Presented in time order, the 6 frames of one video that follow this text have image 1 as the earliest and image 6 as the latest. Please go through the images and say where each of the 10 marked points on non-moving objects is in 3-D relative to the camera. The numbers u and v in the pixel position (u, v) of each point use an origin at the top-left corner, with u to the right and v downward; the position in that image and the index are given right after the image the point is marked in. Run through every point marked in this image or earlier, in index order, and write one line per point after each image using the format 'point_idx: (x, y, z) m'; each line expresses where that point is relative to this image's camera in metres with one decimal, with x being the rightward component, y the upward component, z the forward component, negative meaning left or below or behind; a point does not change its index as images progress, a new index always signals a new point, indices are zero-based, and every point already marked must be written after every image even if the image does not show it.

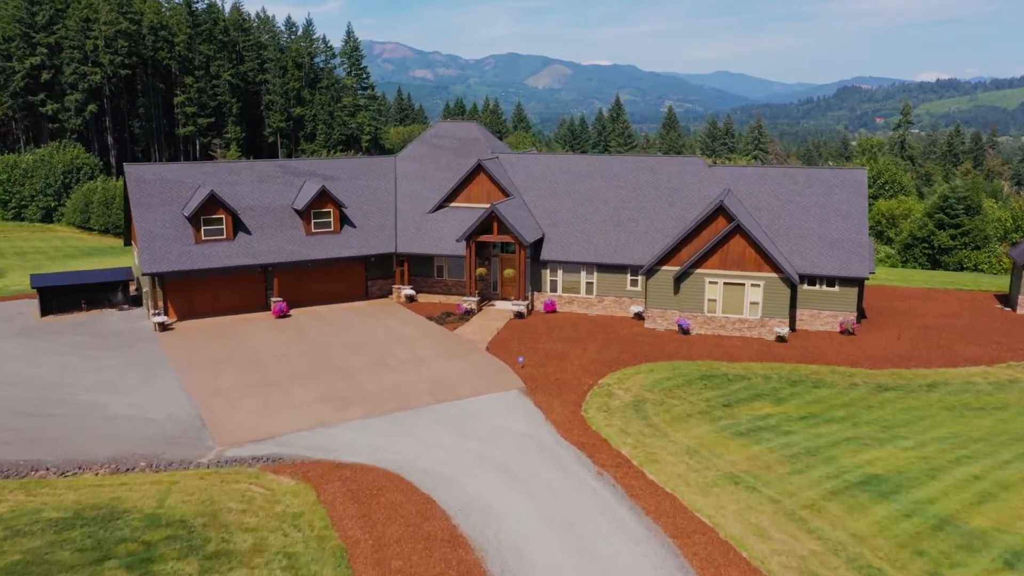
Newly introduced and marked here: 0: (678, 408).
0: (+3.5, -2.5, +17.4) m
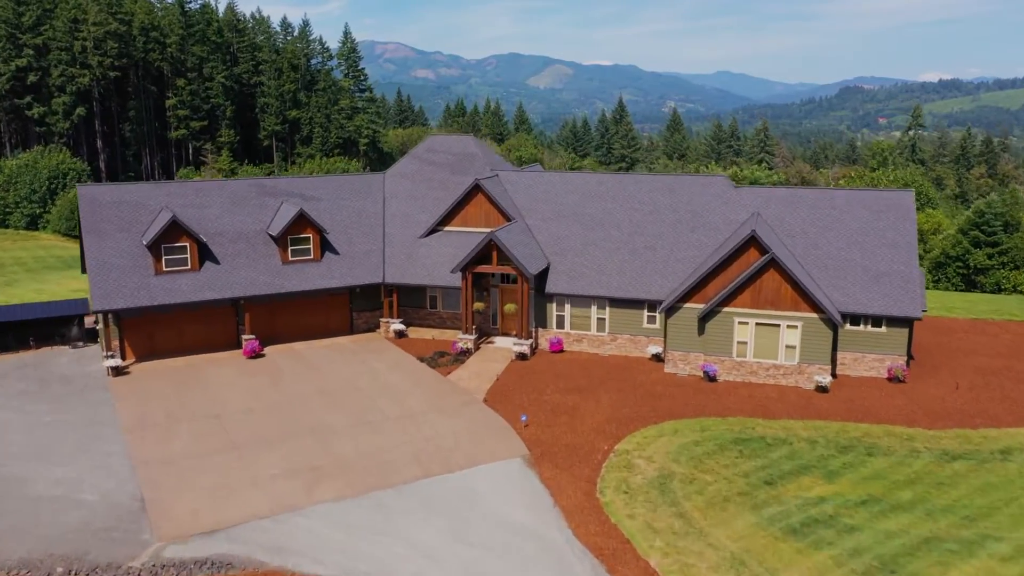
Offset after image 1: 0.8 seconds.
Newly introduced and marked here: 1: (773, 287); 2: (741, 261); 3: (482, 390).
0: (+3.5, -3.5, +14.6) m
1: (+6.1, 0.0, +19.3) m
2: (+5.5, +0.6, +19.8) m
3: (-0.7, -2.4, +19.6) m
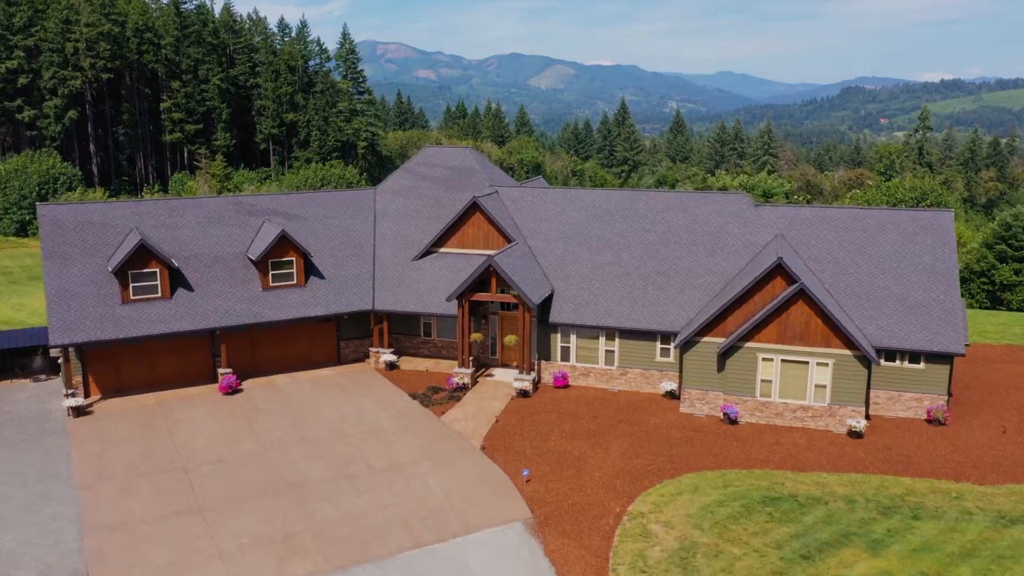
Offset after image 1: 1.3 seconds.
0: (+3.5, -4.3, +12.7) m
1: (+6.1, -0.7, +17.4) m
2: (+5.5, -0.1, +17.9) m
3: (-0.7, -3.2, +17.8) m
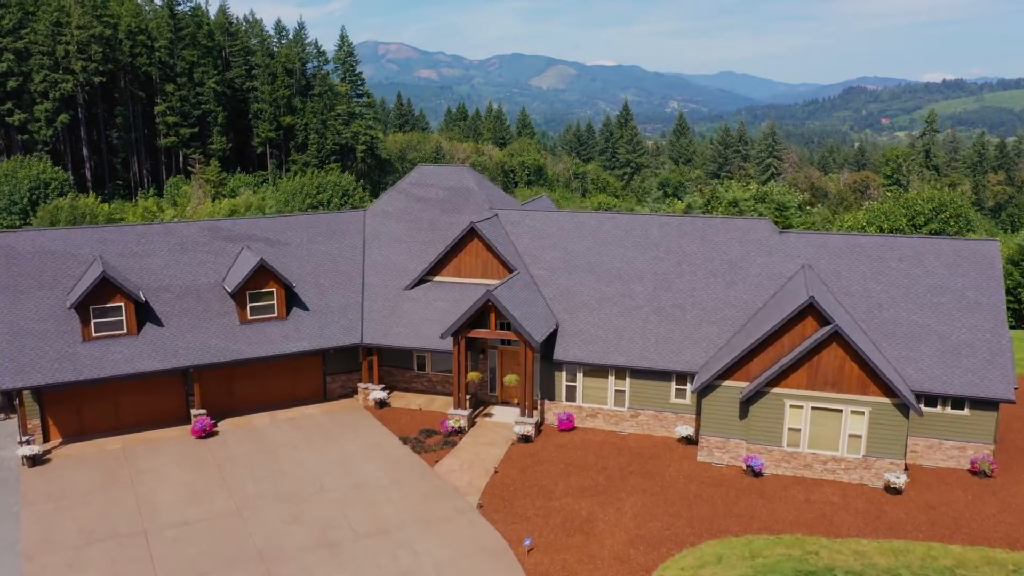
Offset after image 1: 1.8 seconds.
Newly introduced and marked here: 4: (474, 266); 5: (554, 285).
0: (+3.5, -5.0, +11.0) m
1: (+6.1, -1.5, +15.6) m
2: (+5.5, -0.9, +16.1) m
3: (-0.7, -3.9, +16.0) m
4: (-0.9, +0.5, +19.9) m
5: (+1.0, +0.1, +19.6) m
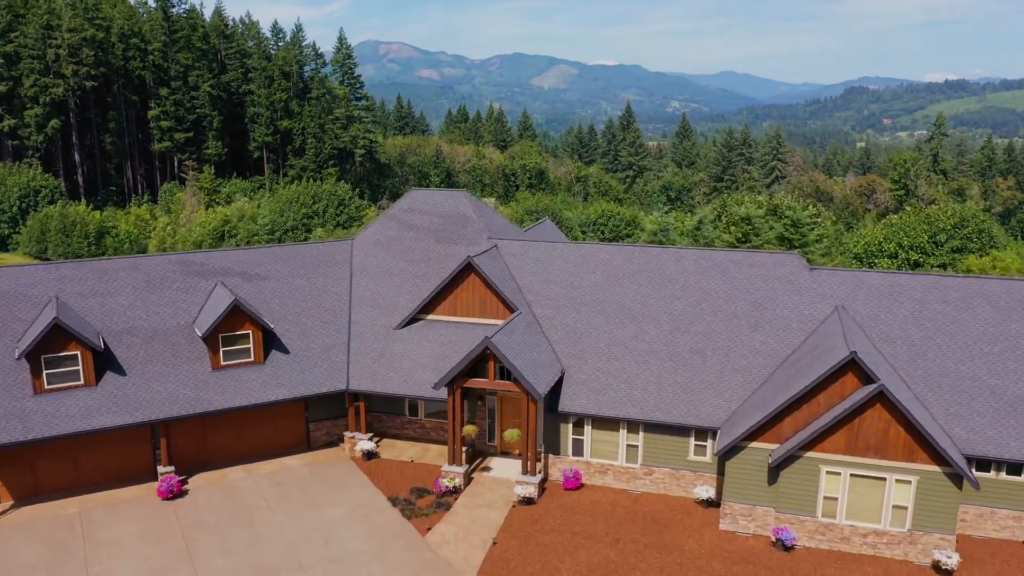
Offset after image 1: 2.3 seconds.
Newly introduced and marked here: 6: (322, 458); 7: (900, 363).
0: (+3.5, -5.9, +9.1) m
1: (+6.1, -2.4, +13.8) m
2: (+5.5, -1.7, +14.3) m
3: (-0.7, -4.8, +14.2) m
4: (-0.9, -0.4, +18.1) m
5: (+1.0, -0.8, +17.8) m
6: (-4.2, -3.8, +18.3) m
7: (+7.3, -1.4, +15.6) m
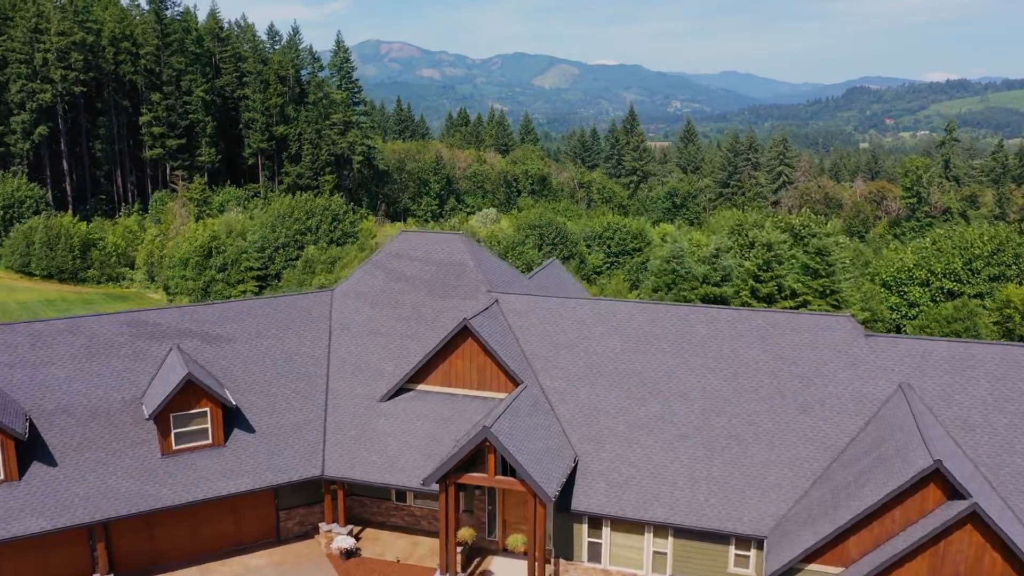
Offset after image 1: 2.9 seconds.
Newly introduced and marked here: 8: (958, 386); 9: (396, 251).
0: (+3.6, -7.2, +6.5) m
1: (+6.2, -3.6, +11.2) m
2: (+5.6, -3.0, +11.6) m
3: (-0.6, -6.1, +11.6) m
4: (-0.8, -1.6, +15.5) m
5: (+1.1, -2.1, +15.1) m
6: (-4.1, -5.1, +15.6) m
7: (+7.4, -2.7, +12.9) m
8: (+7.5, -1.6, +13.8) m
9: (-2.6, +0.8, +18.4) m
